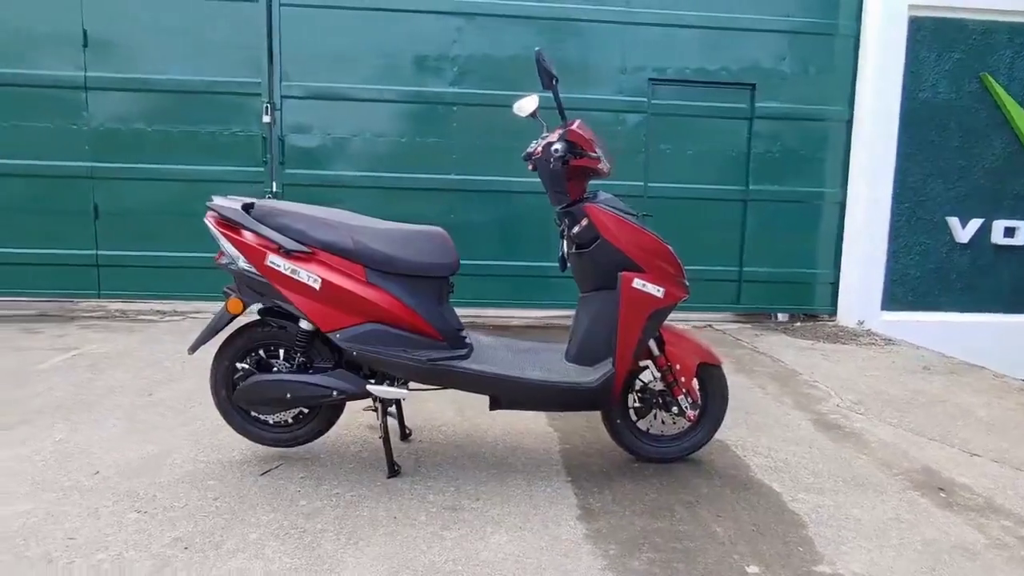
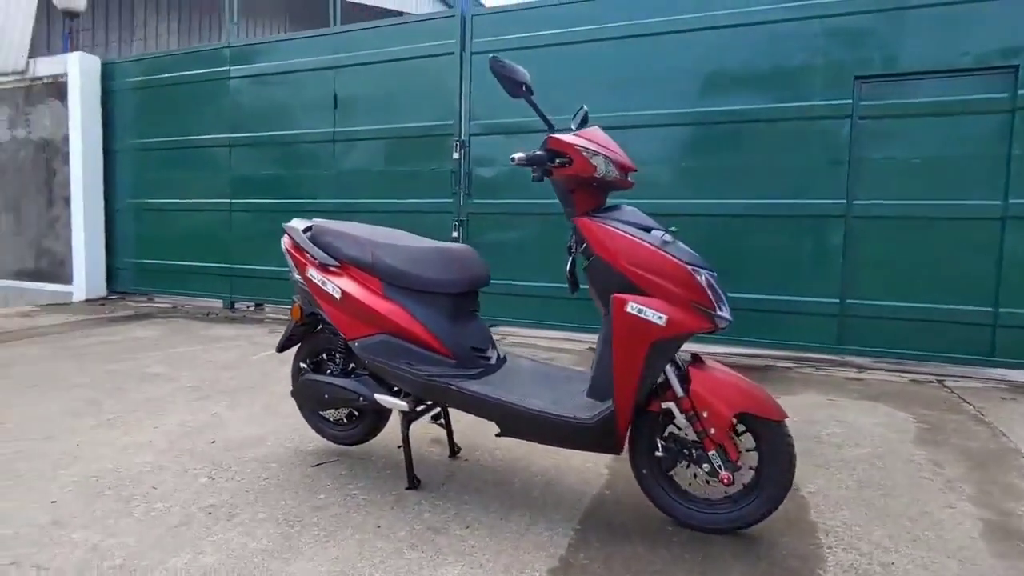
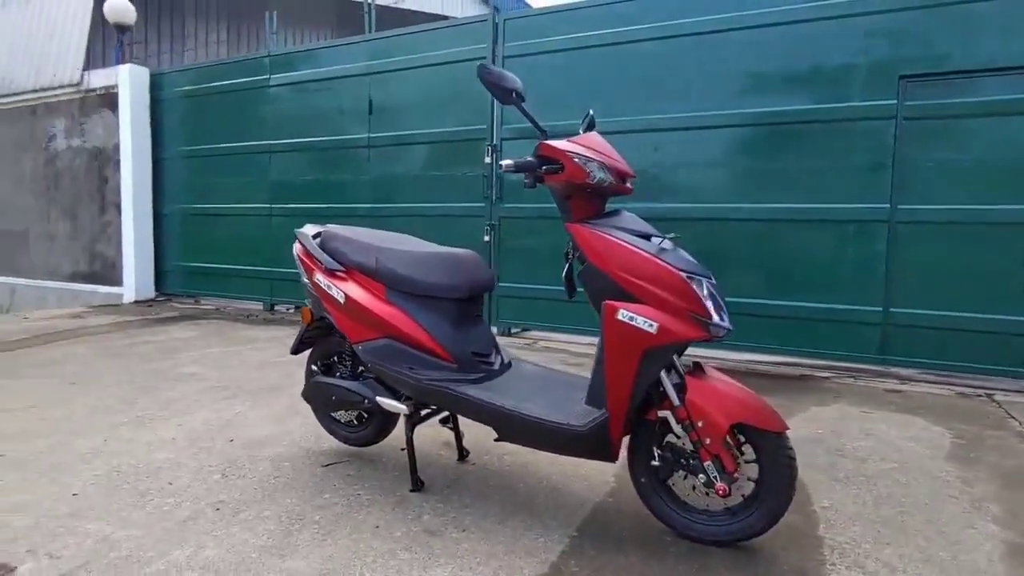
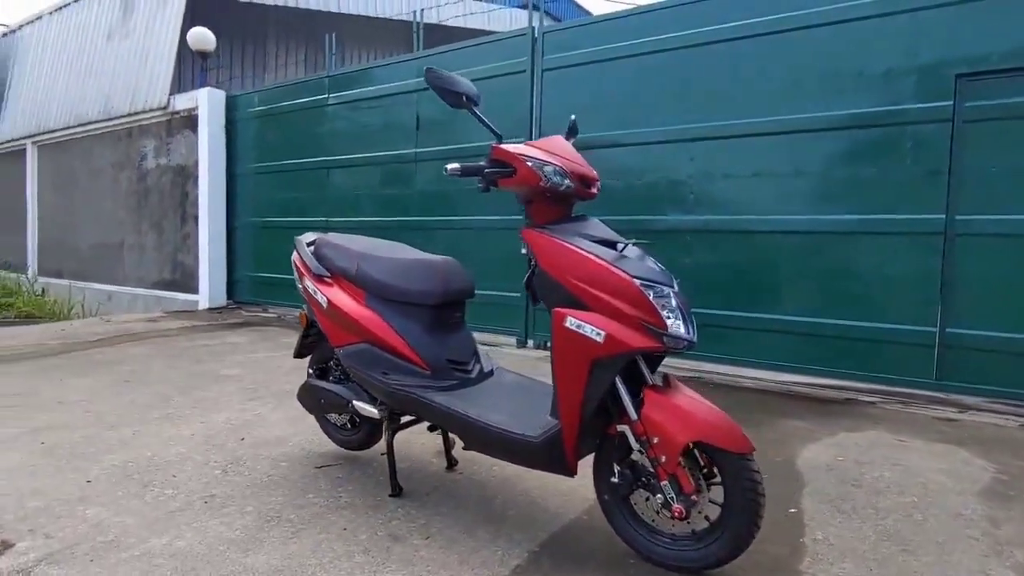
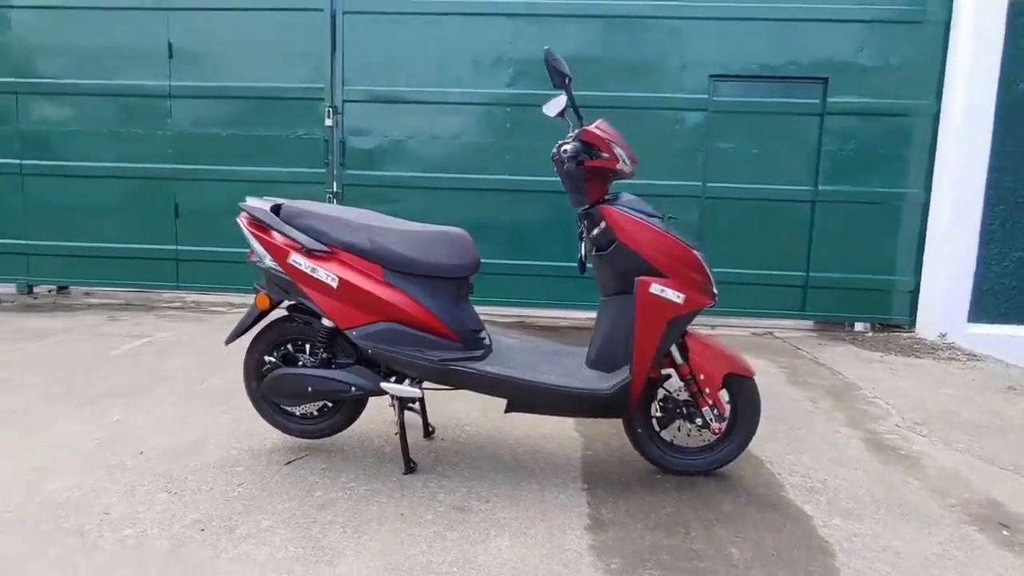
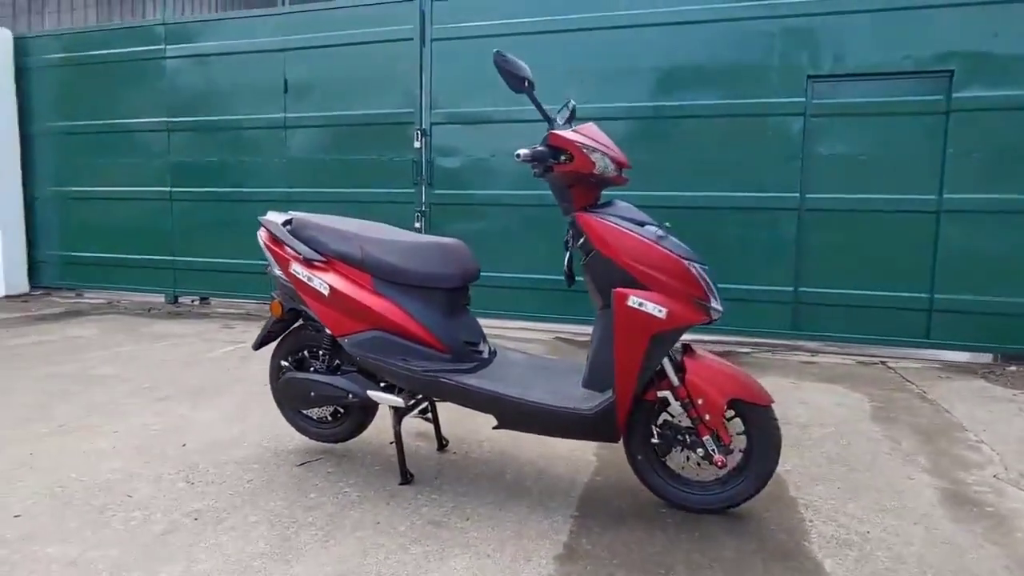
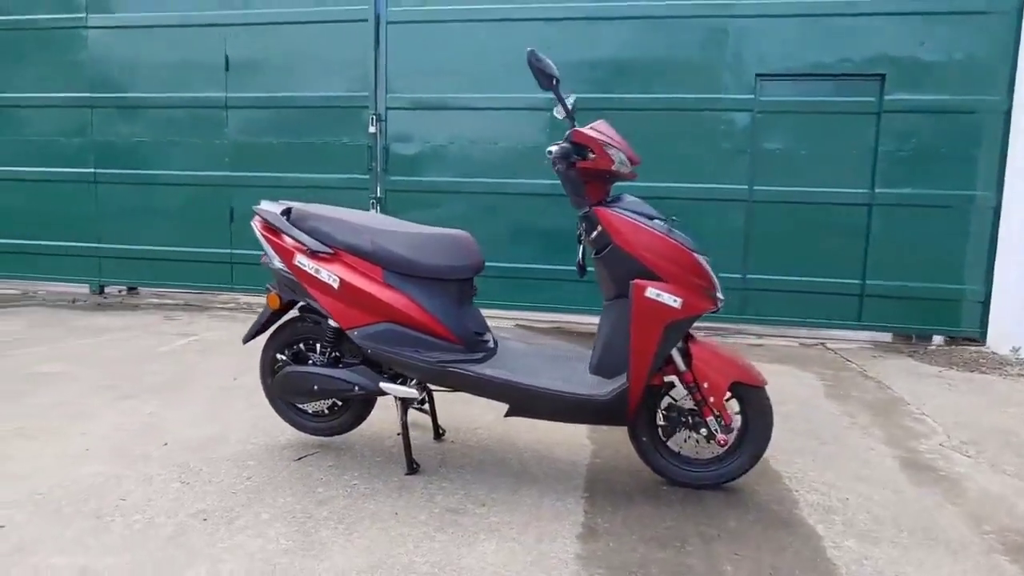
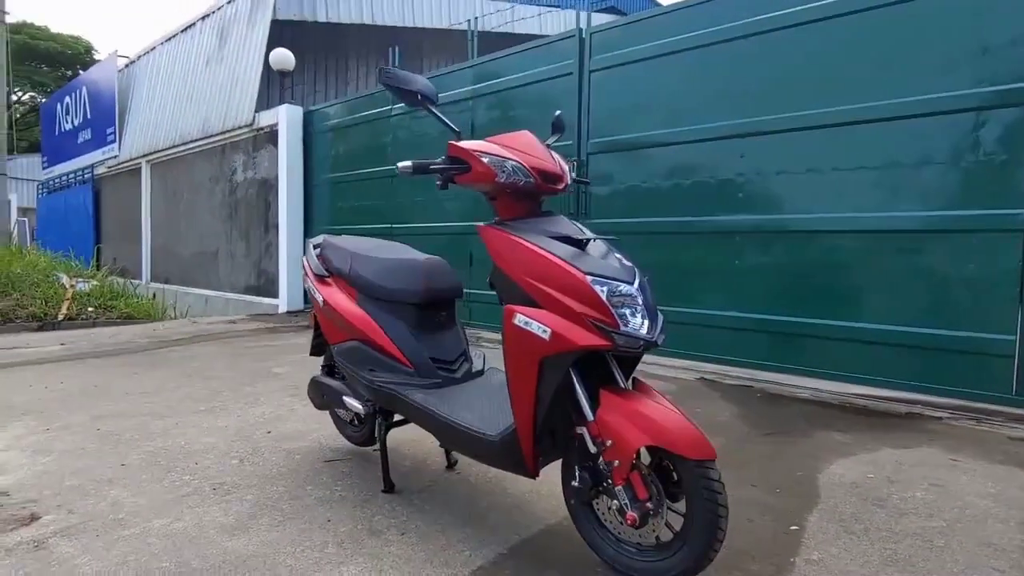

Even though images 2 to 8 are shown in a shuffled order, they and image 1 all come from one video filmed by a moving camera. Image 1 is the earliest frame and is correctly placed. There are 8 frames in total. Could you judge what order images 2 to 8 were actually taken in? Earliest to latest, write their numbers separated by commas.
5, 7, 6, 2, 3, 4, 8
